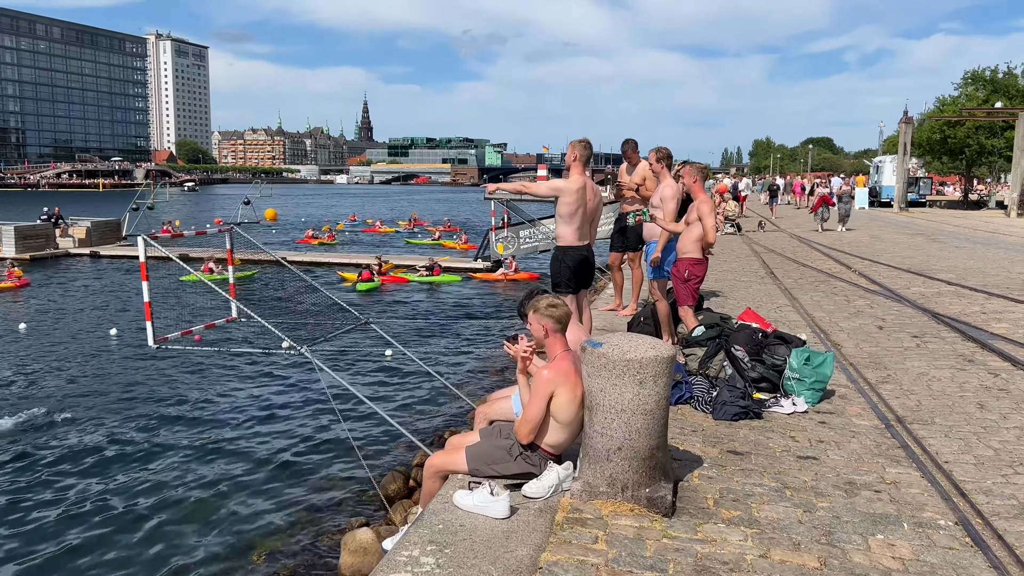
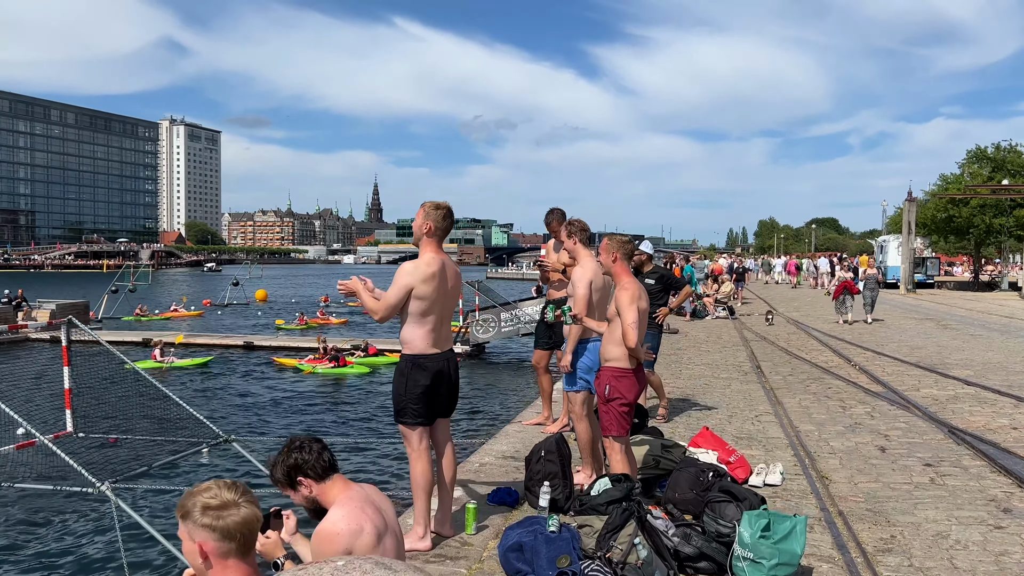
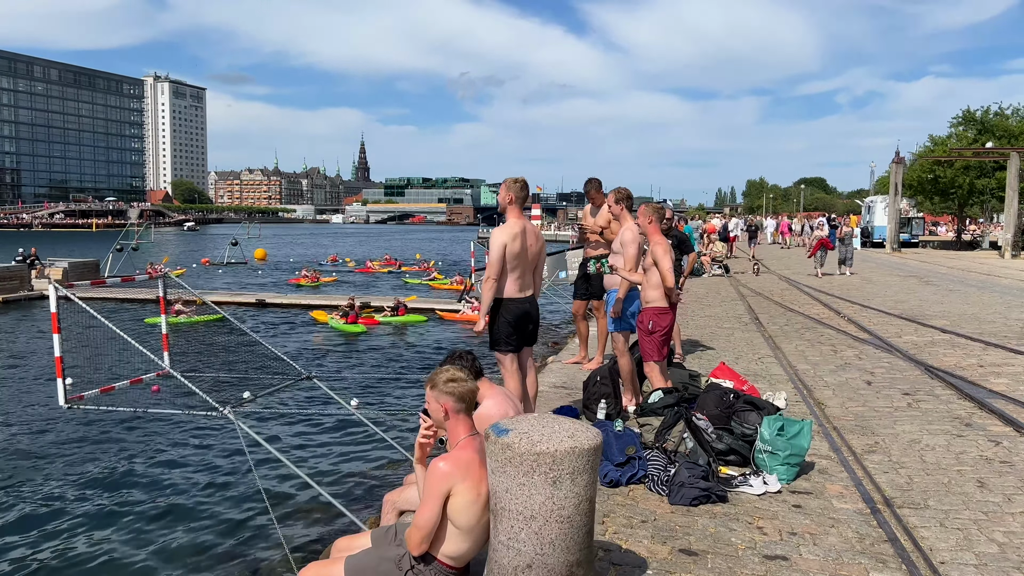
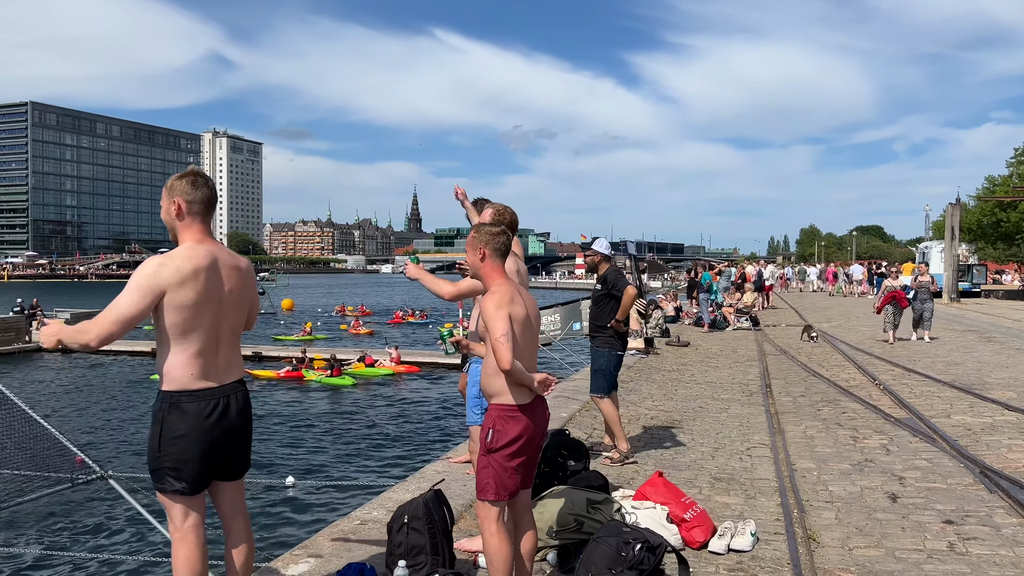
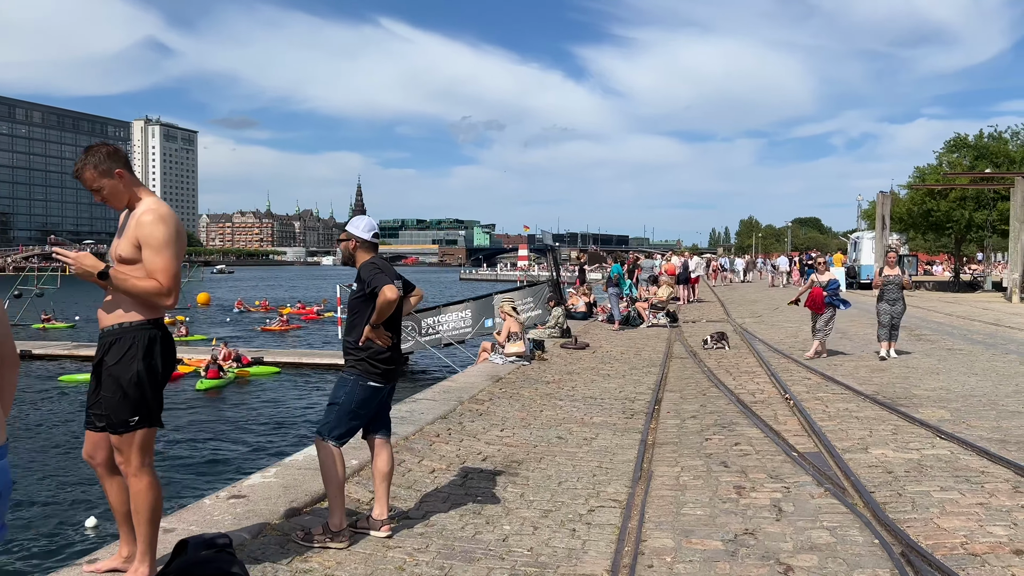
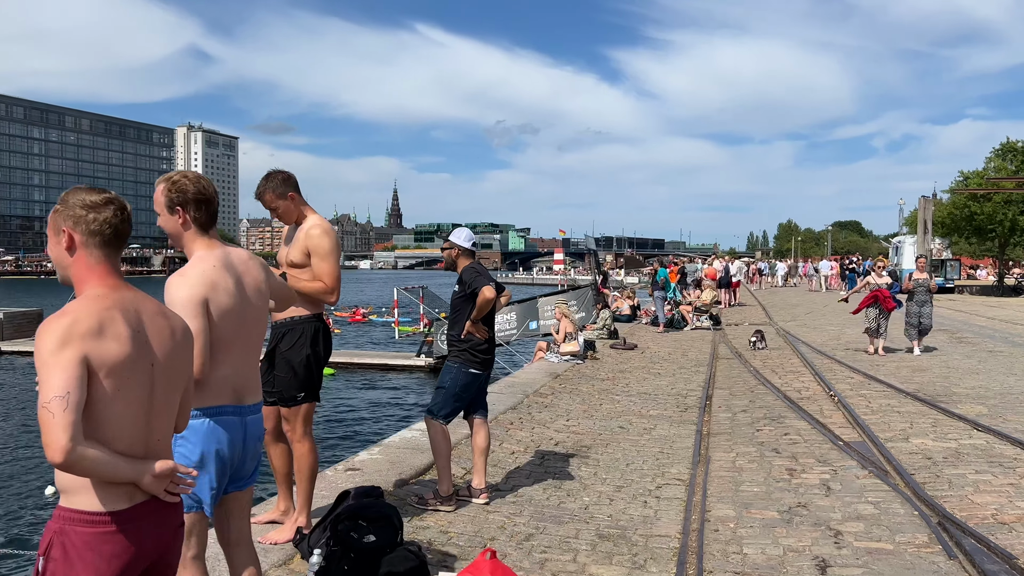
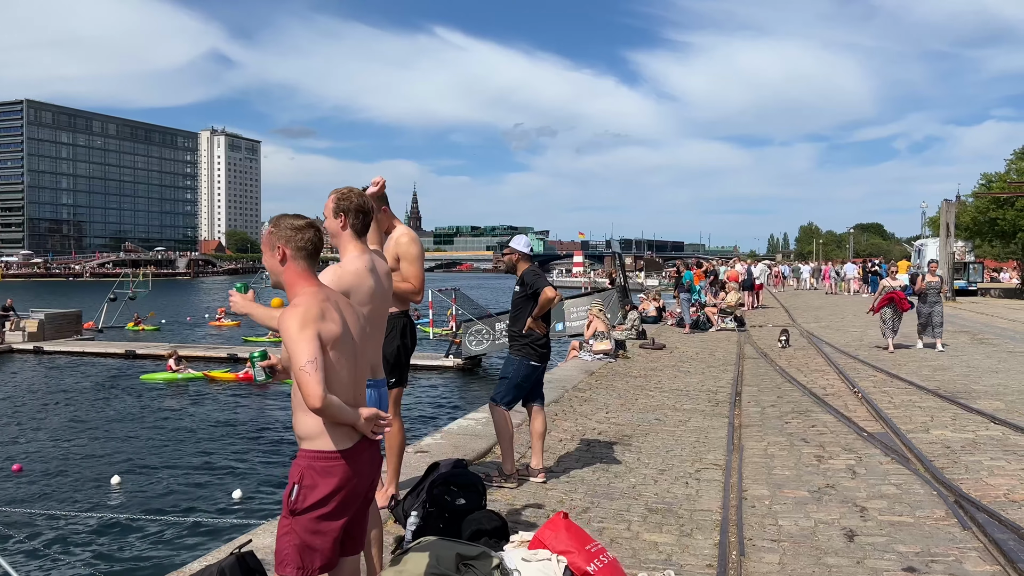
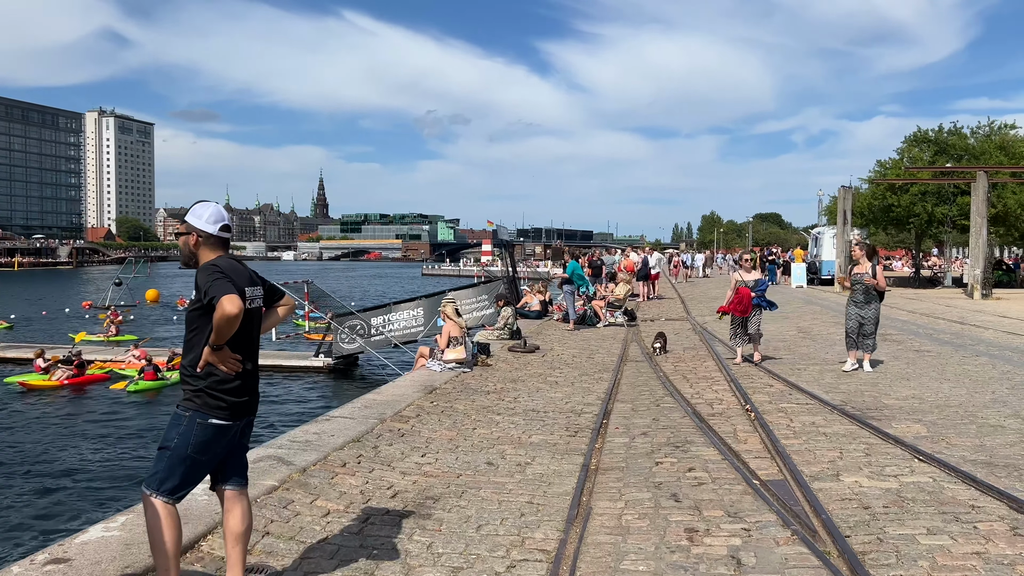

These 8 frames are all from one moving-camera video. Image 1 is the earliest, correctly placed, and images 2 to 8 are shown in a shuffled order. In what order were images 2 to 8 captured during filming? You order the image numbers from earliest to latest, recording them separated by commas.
3, 2, 4, 7, 6, 5, 8
